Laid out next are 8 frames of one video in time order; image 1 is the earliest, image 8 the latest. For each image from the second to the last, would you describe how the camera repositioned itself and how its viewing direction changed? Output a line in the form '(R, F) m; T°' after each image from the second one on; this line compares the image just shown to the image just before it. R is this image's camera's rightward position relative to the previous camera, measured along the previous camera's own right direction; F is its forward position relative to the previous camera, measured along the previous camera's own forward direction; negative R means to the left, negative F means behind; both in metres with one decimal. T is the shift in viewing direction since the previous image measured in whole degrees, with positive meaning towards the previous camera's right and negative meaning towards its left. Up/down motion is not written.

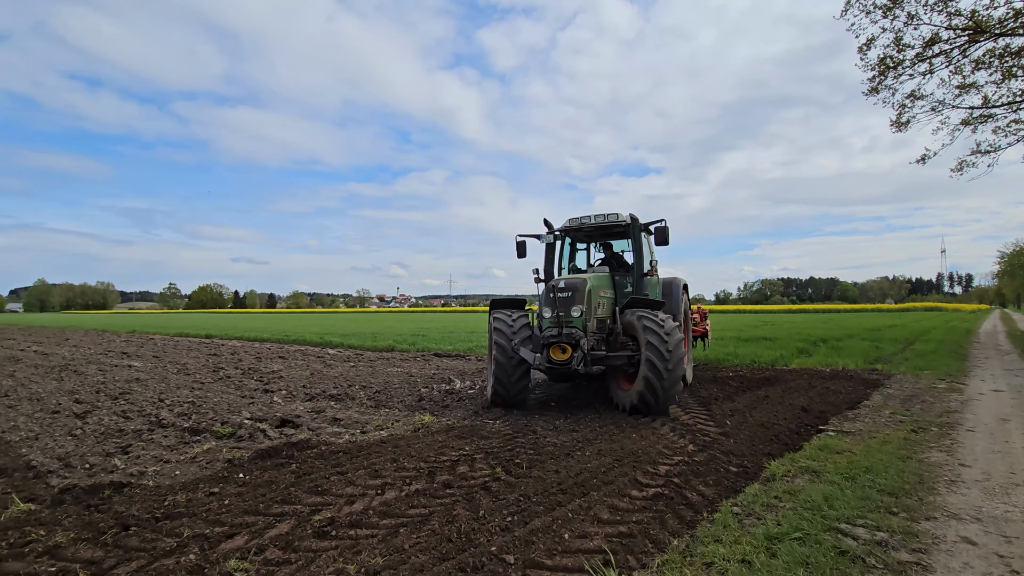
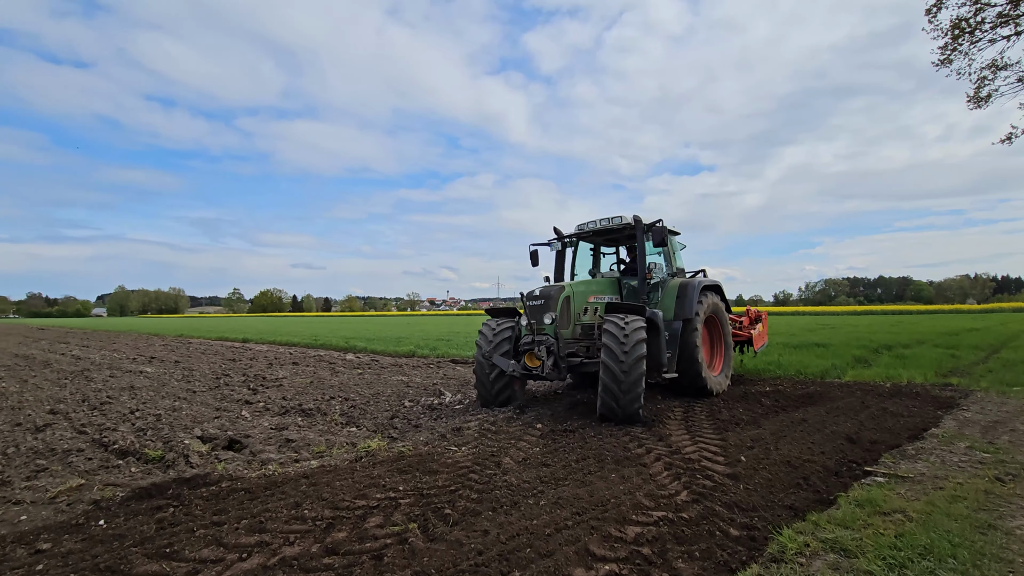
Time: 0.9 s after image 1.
(+0.8, +1.0) m; -5°
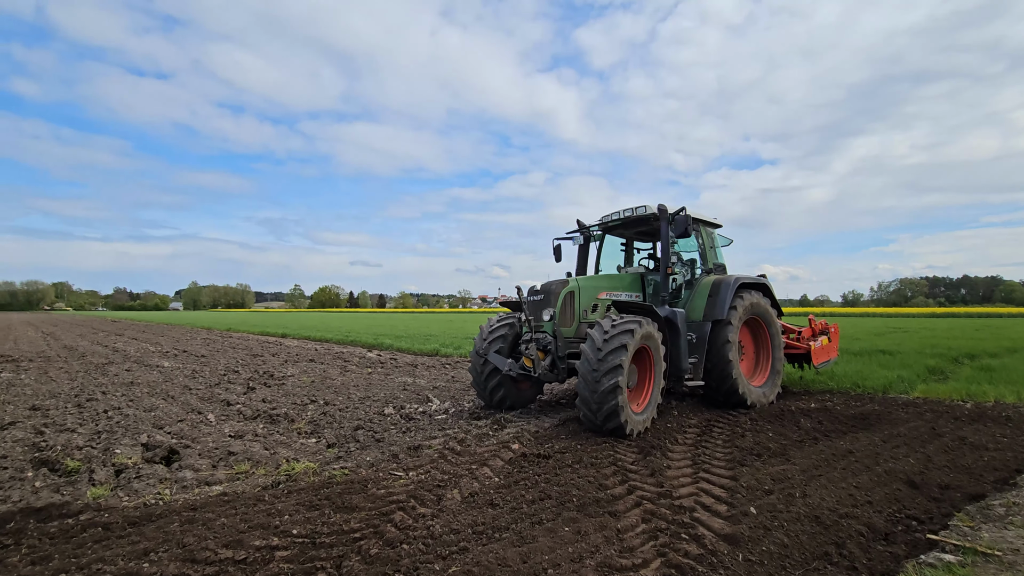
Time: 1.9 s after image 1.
(+0.7, +0.9) m; -6°
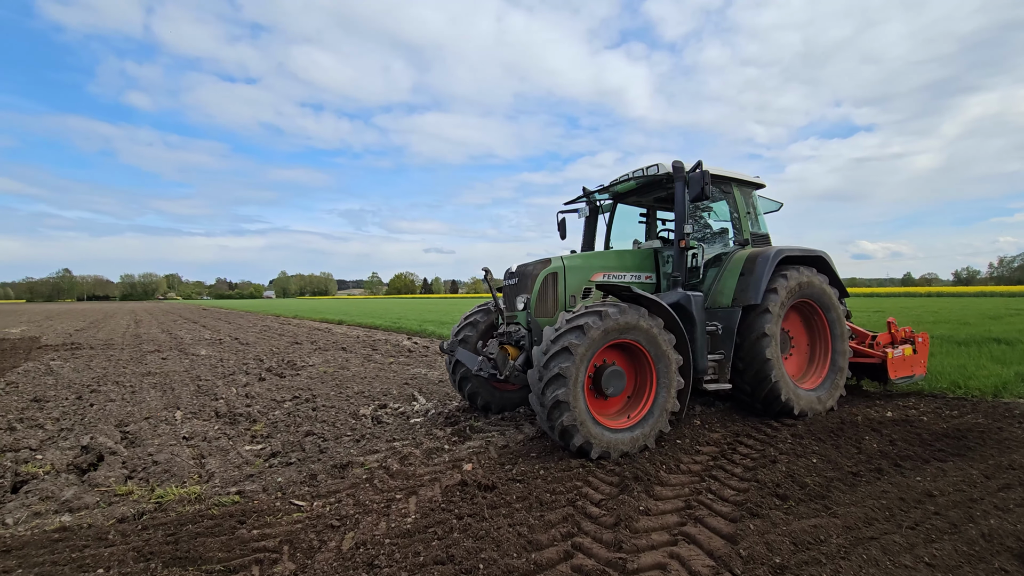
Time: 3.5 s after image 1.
(+0.9, +1.1) m; -8°
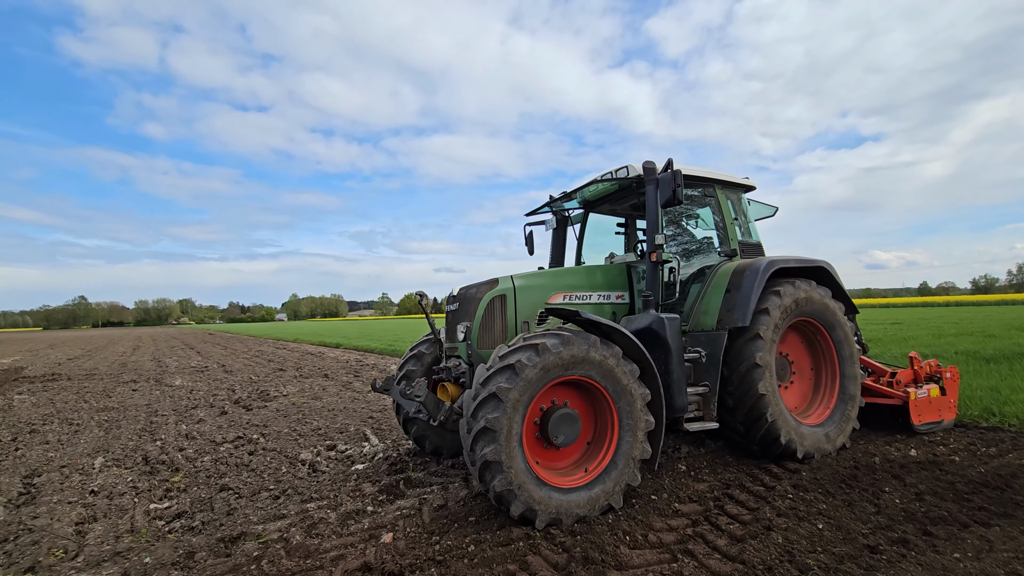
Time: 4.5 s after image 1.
(+0.5, +0.7) m; -1°
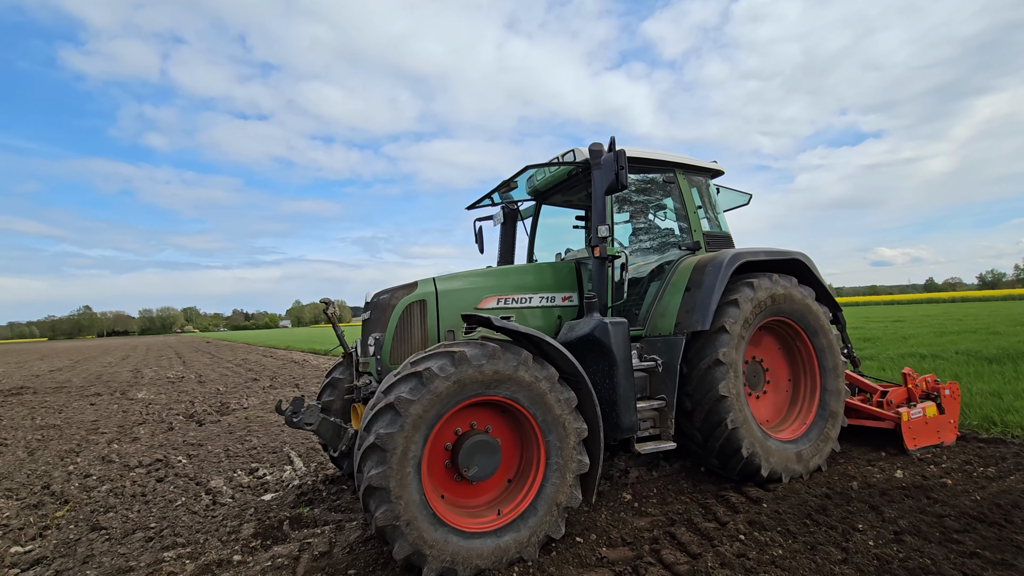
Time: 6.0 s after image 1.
(+0.6, +0.6) m; 0°
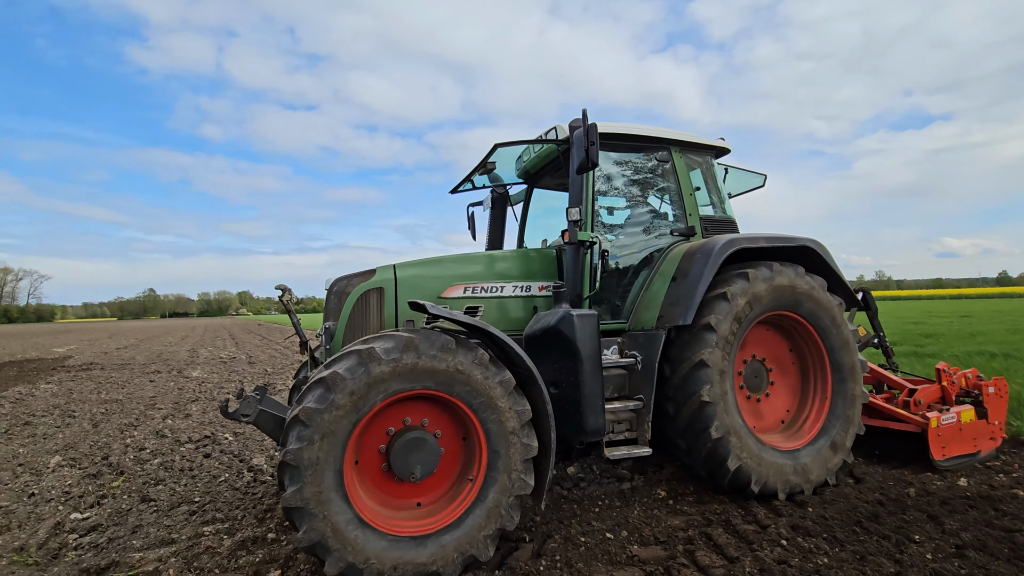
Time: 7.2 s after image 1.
(0.0, +0.1) m; -5°
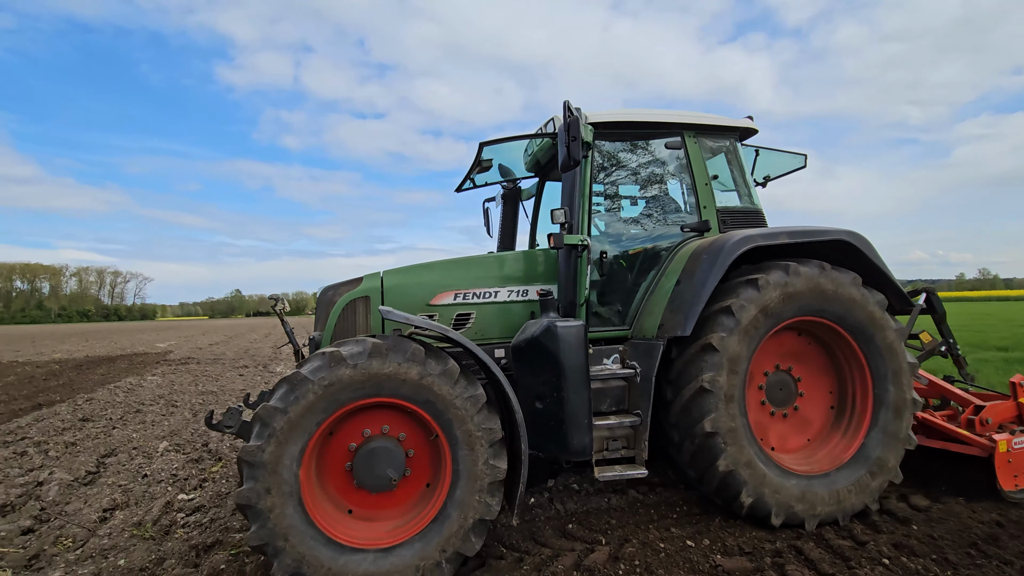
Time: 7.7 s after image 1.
(-0.1, 0.0) m; -7°
